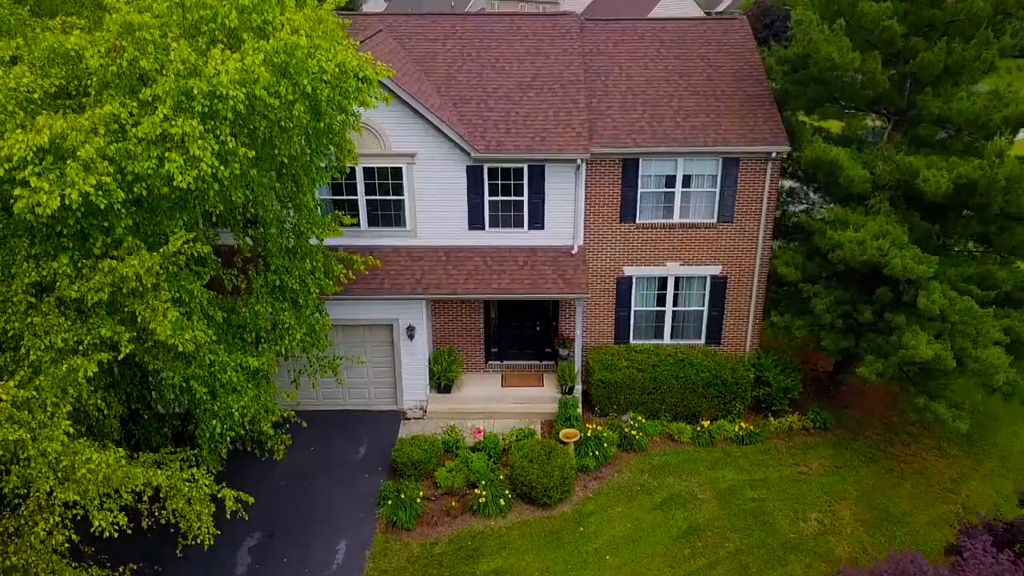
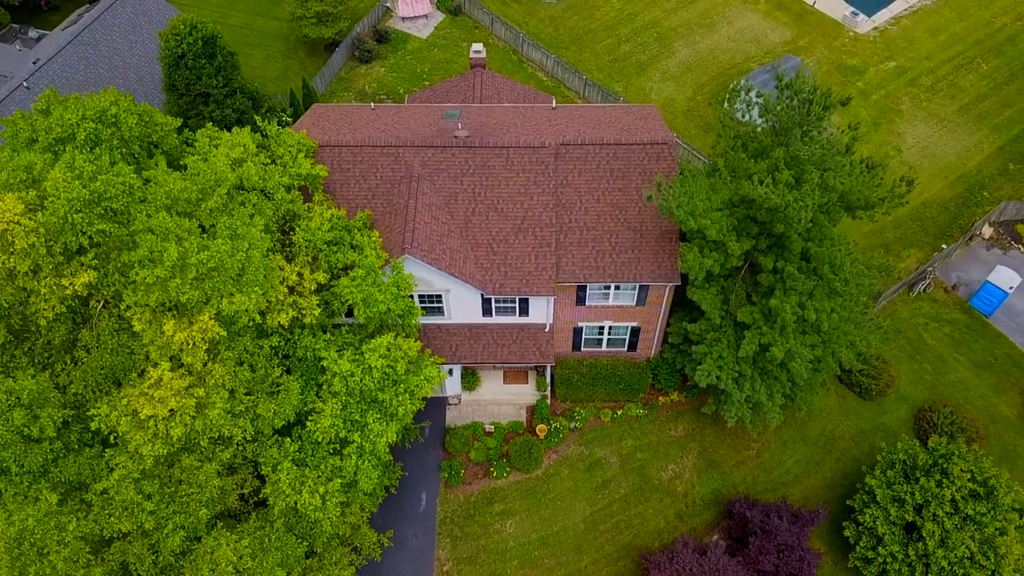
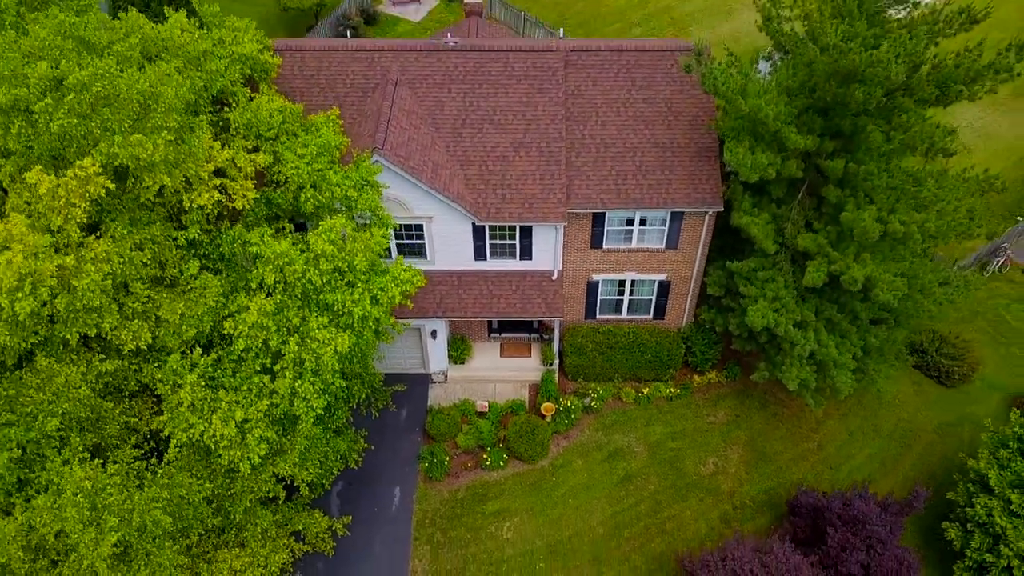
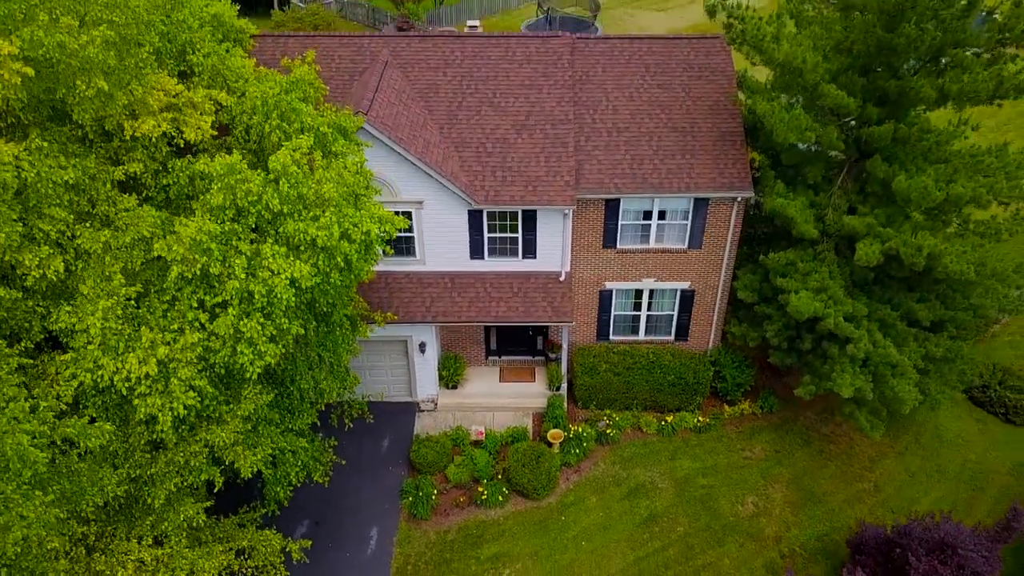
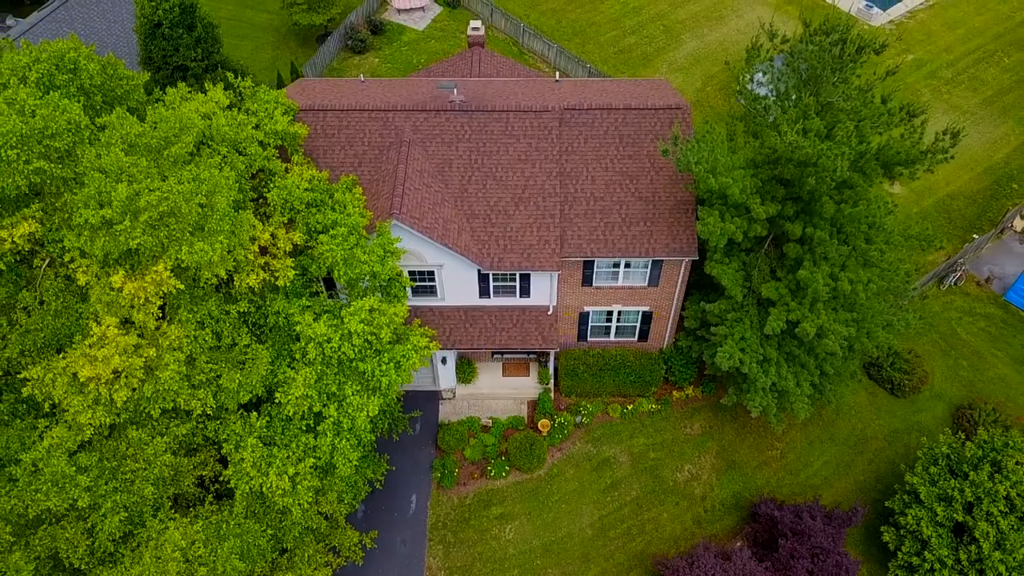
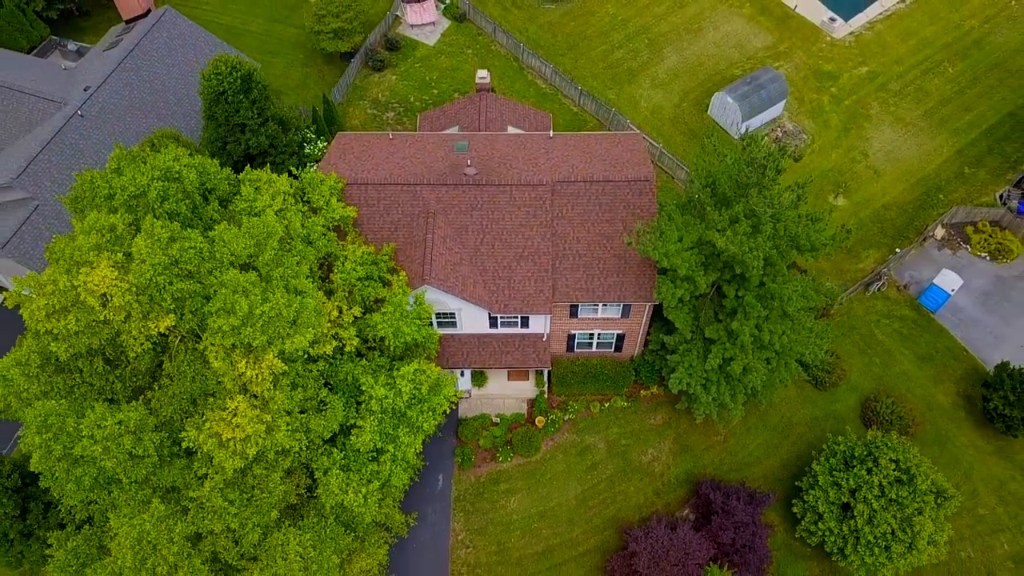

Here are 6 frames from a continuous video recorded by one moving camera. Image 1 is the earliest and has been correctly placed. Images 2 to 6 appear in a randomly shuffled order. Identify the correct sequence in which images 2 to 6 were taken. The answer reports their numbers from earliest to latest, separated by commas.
4, 3, 5, 2, 6
